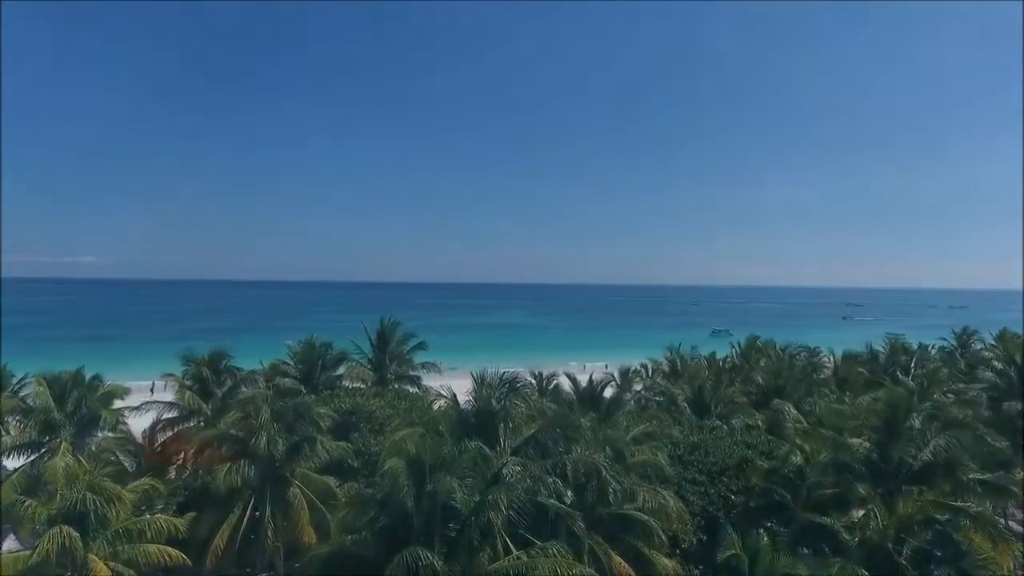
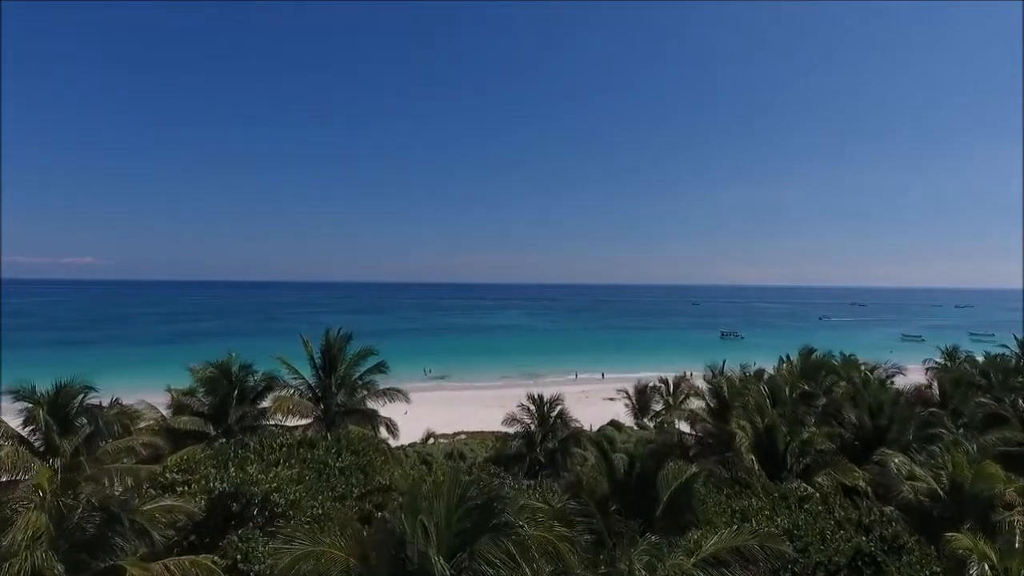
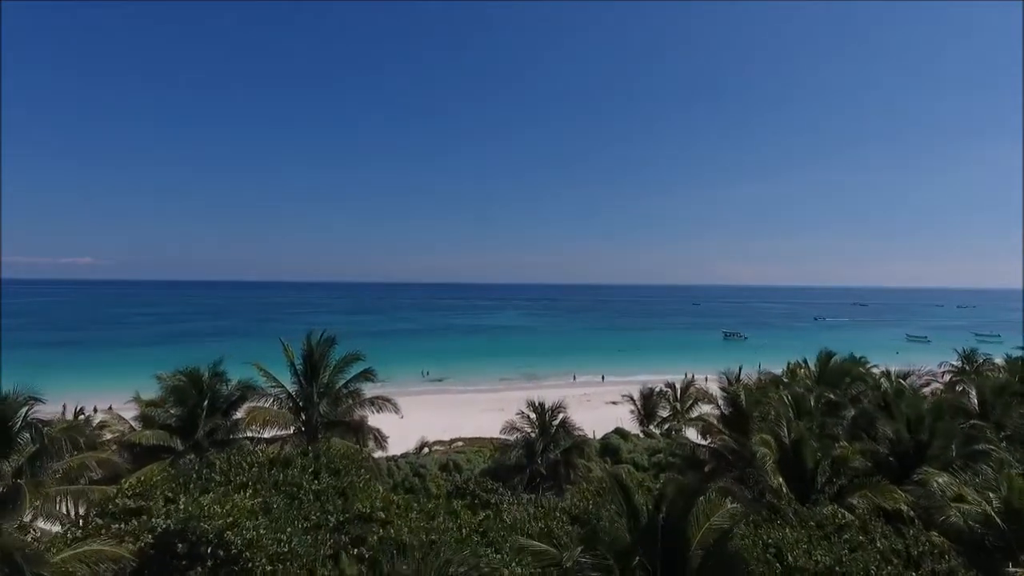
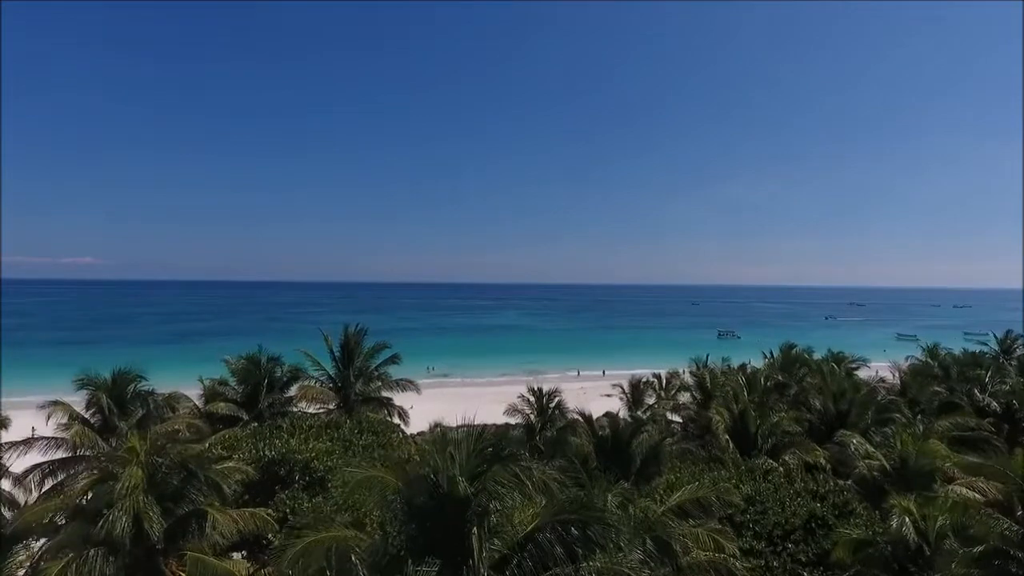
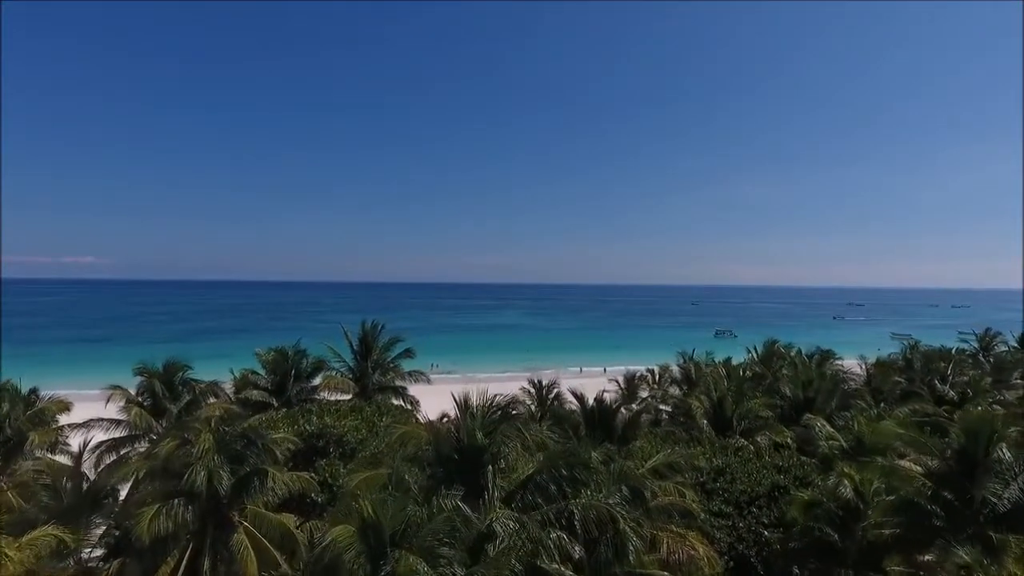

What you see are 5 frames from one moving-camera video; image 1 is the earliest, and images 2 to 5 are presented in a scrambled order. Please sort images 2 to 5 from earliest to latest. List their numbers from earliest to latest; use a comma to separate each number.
5, 4, 2, 3
